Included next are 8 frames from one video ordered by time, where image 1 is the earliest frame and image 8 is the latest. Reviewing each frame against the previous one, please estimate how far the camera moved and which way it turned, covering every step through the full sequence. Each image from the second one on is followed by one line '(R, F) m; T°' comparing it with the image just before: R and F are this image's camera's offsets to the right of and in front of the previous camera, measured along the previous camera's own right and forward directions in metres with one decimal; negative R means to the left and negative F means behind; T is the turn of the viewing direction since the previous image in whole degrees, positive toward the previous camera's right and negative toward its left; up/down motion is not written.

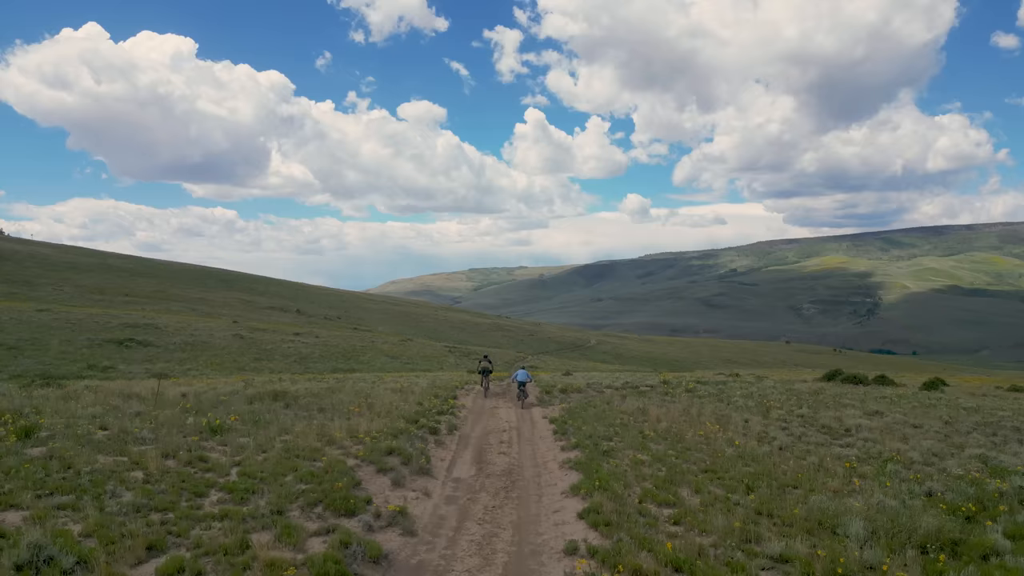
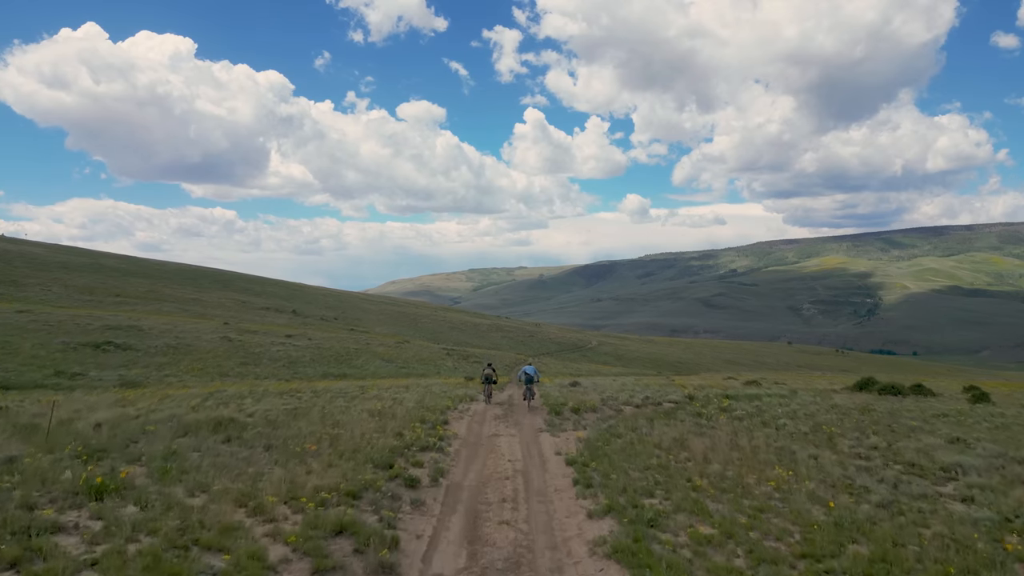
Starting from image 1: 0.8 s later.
(-0.1, +3.6) m; 0°
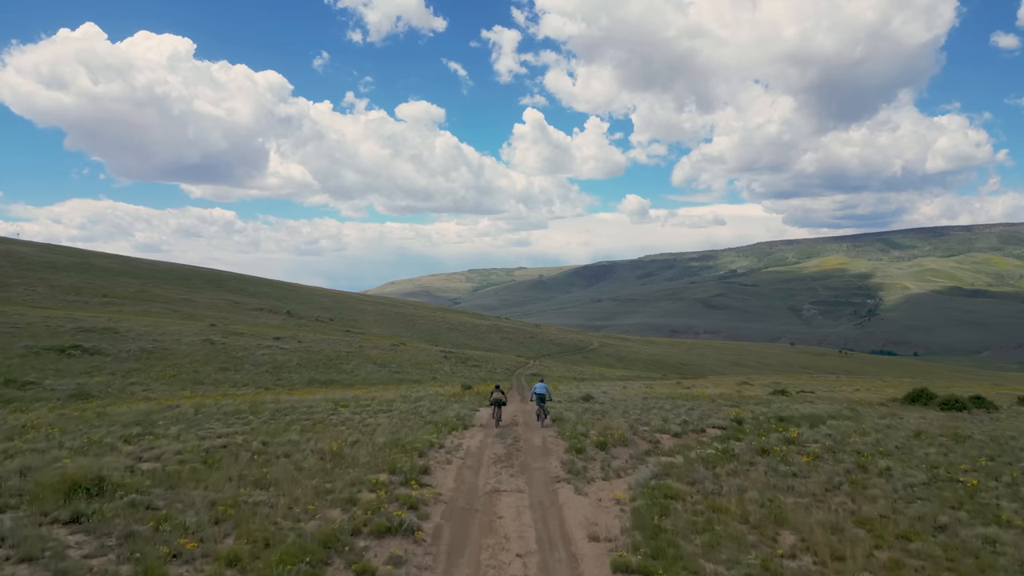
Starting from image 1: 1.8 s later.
(-0.2, +4.7) m; 0°
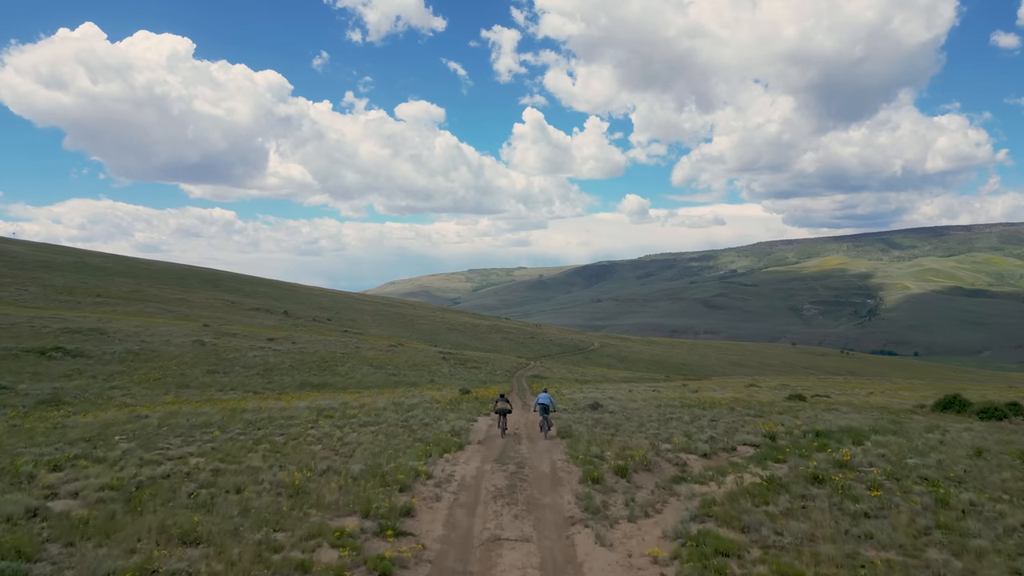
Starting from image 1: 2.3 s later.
(-0.1, +2.3) m; 0°
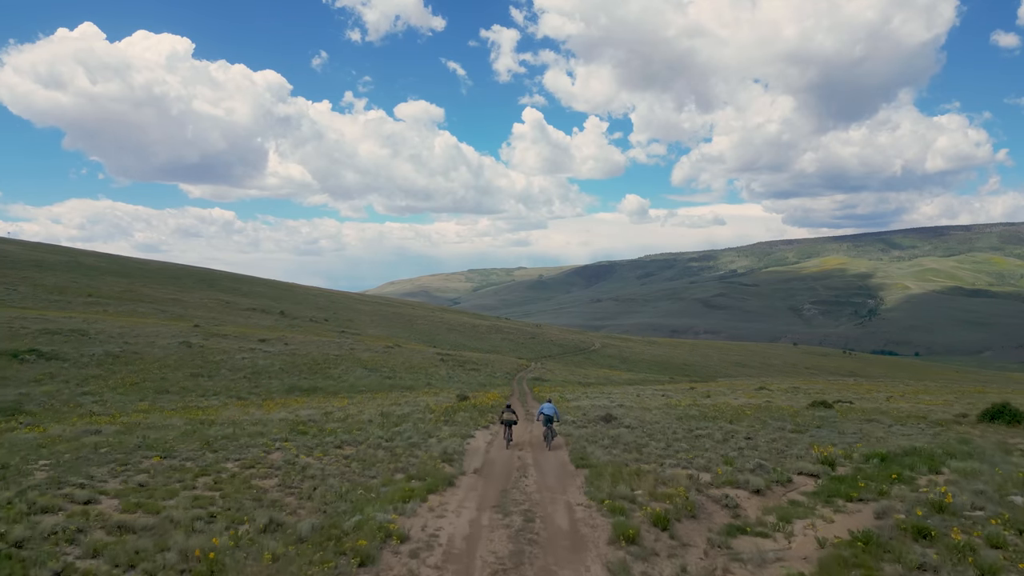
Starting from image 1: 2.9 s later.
(-0.1, +3.0) m; 0°
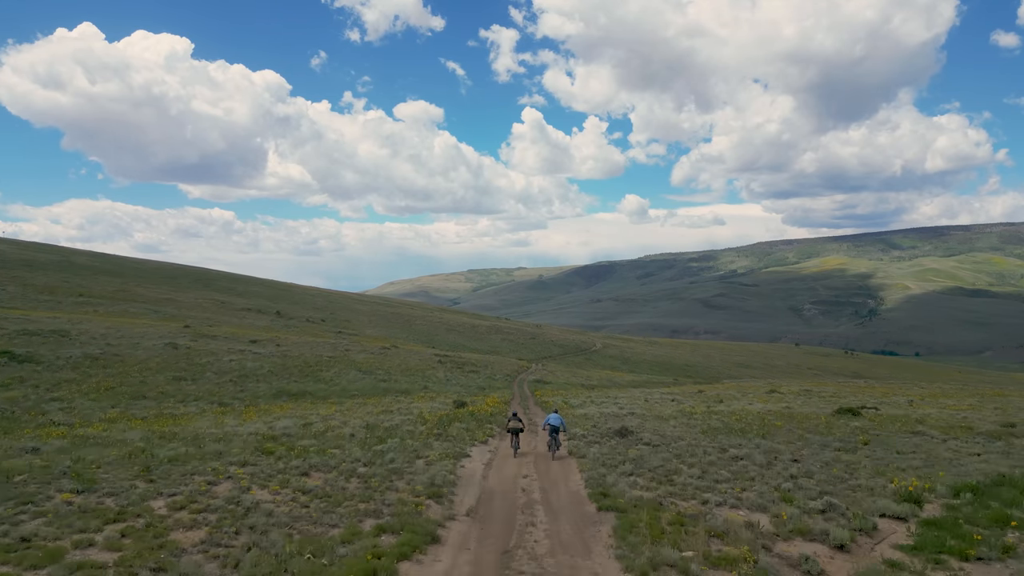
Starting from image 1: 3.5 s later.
(-0.1, +2.9) m; 0°
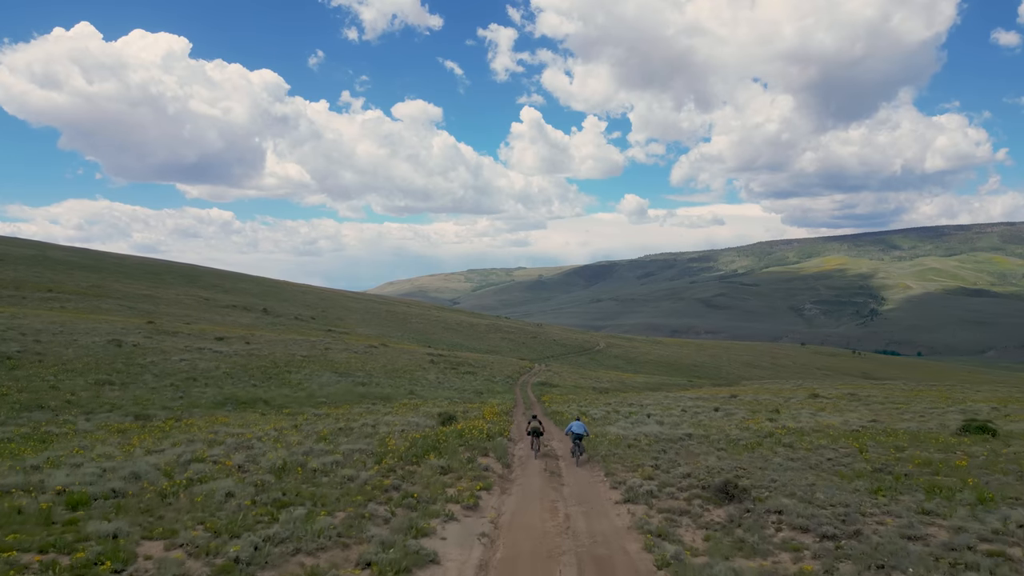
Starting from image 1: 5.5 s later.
(-0.3, +9.4) m; 0°
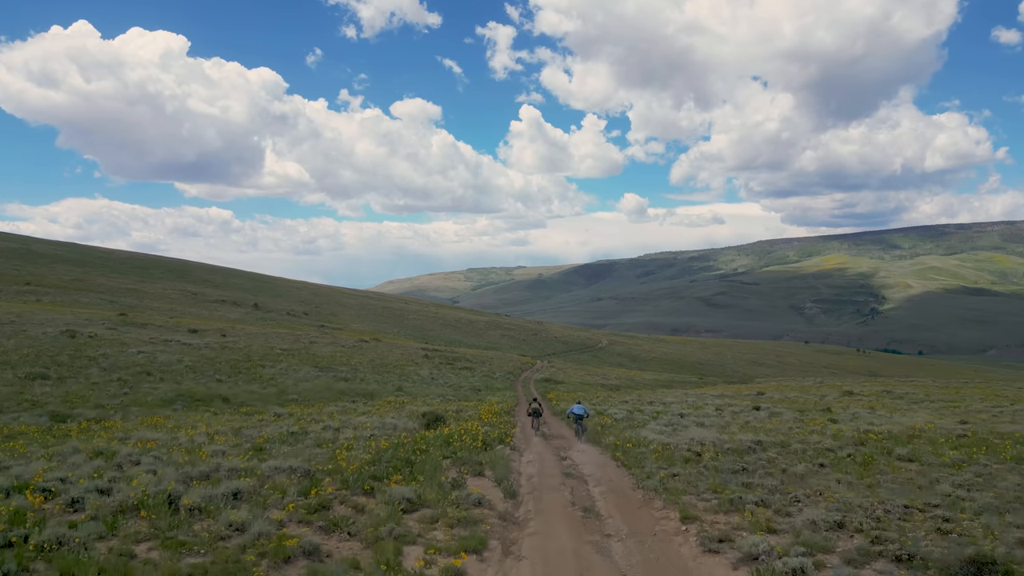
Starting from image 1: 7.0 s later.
(-0.2, +5.9) m; 0°
